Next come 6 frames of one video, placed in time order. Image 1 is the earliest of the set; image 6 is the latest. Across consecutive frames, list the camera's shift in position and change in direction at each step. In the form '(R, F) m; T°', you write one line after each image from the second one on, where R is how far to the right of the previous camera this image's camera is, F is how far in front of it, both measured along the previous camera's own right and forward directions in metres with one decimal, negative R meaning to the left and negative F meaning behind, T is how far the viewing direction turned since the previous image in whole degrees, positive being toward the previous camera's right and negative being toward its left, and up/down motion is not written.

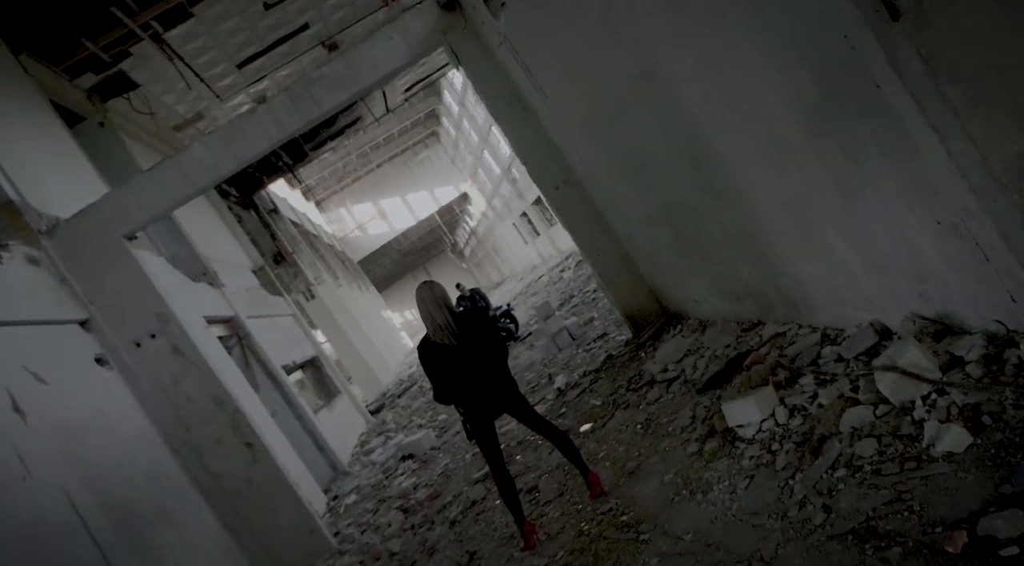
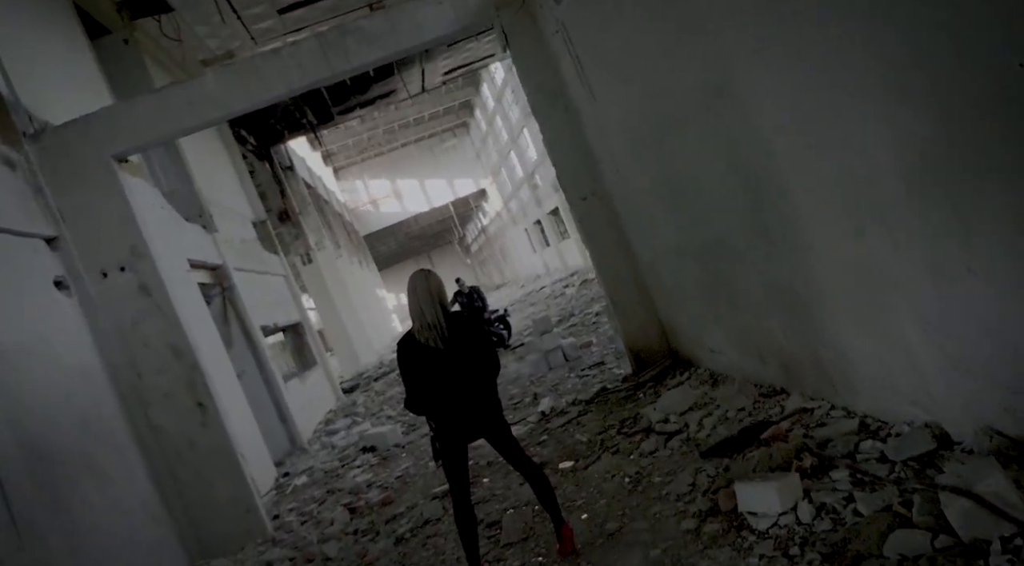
(0.0, +0.4) m; 0°
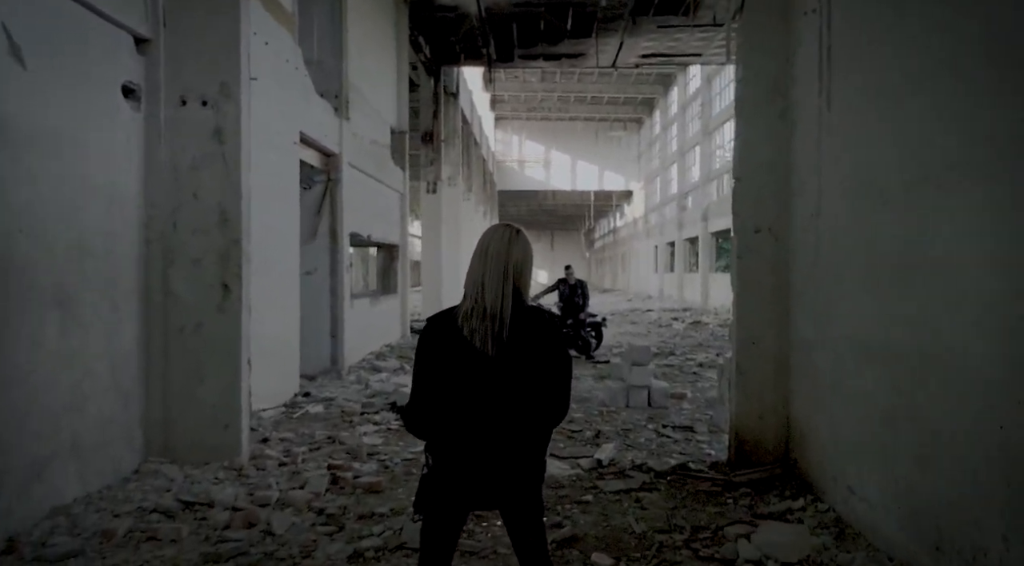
(0.0, +1.1) m; -8°
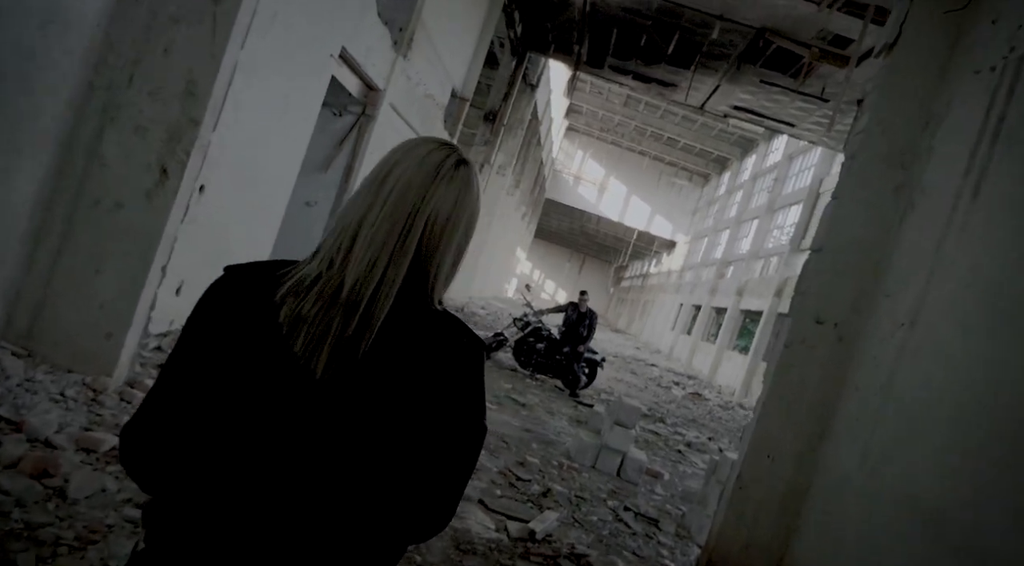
(+0.2, +0.9) m; -2°
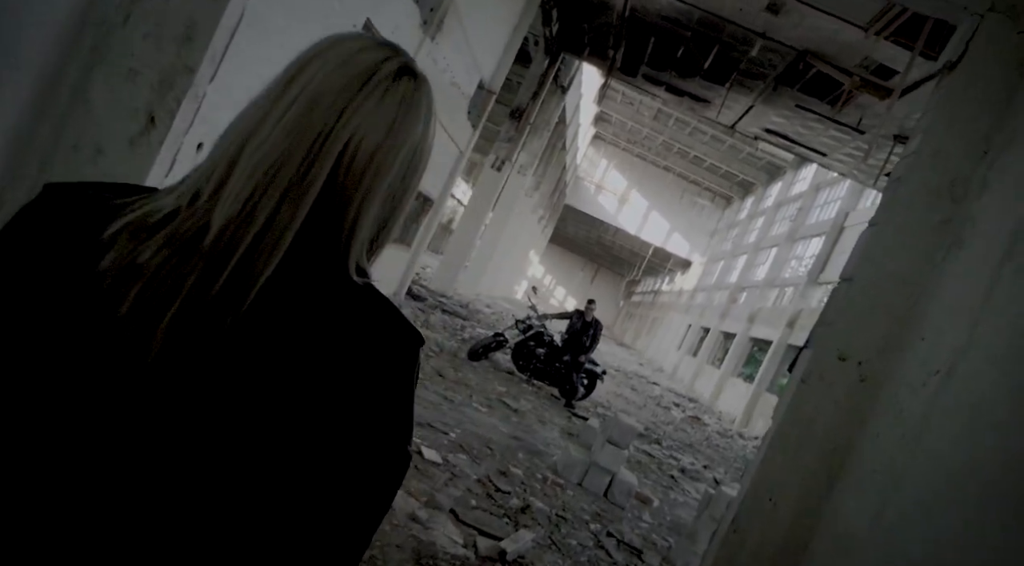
(+0.1, +0.3) m; -1°
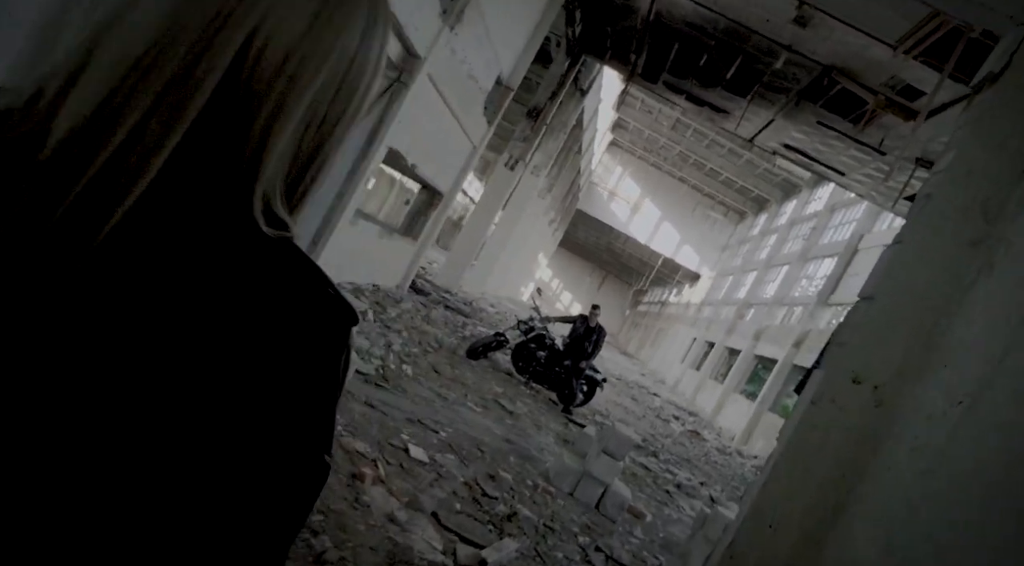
(0.0, +0.2) m; -1°
